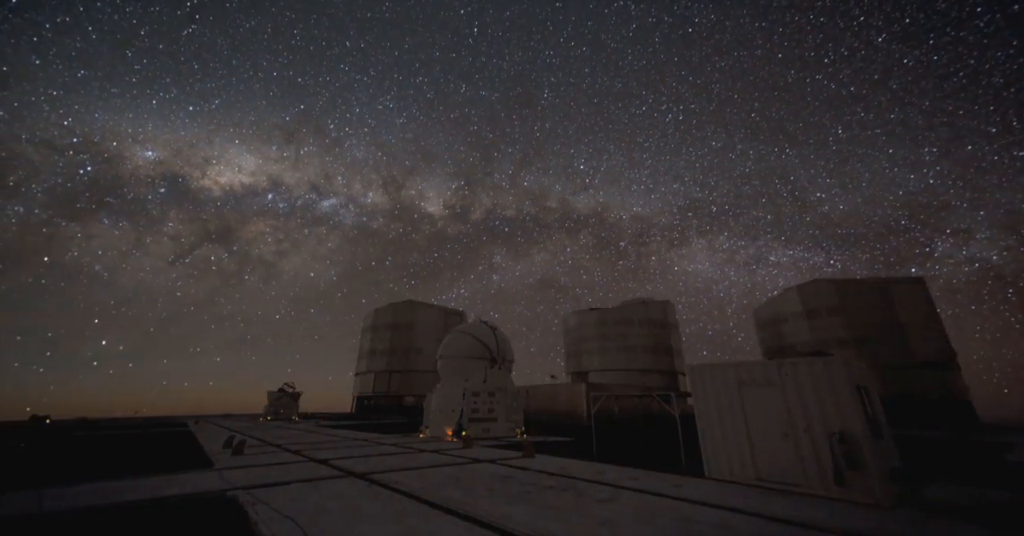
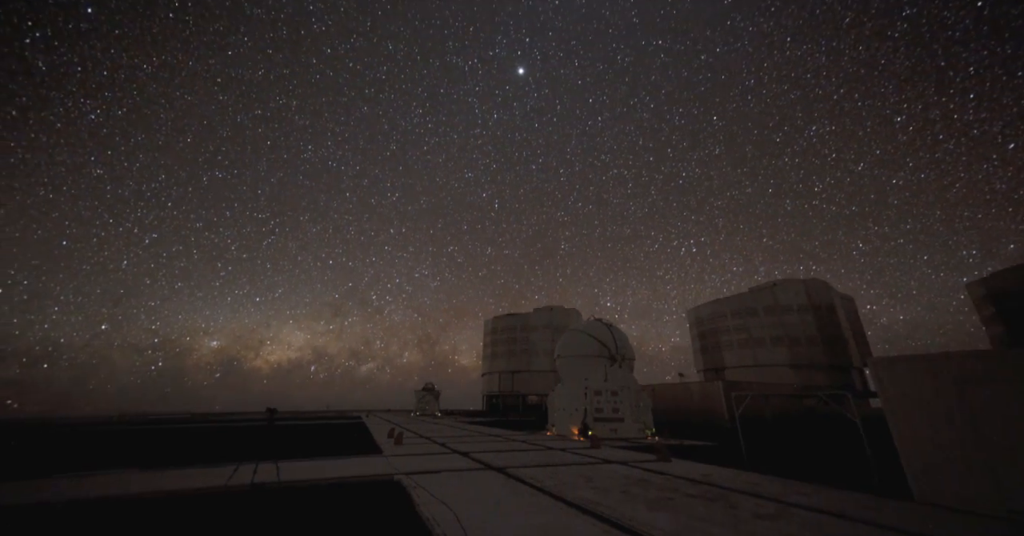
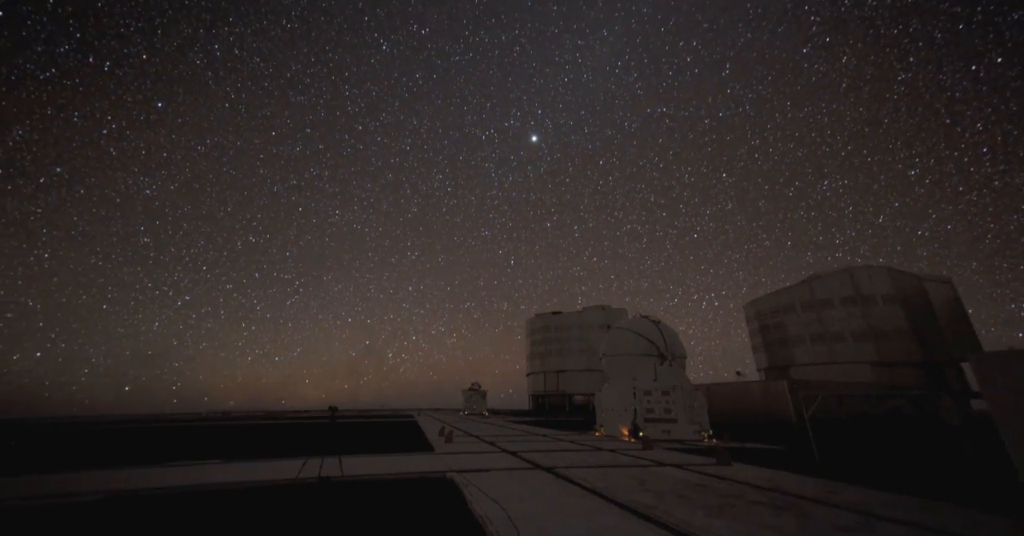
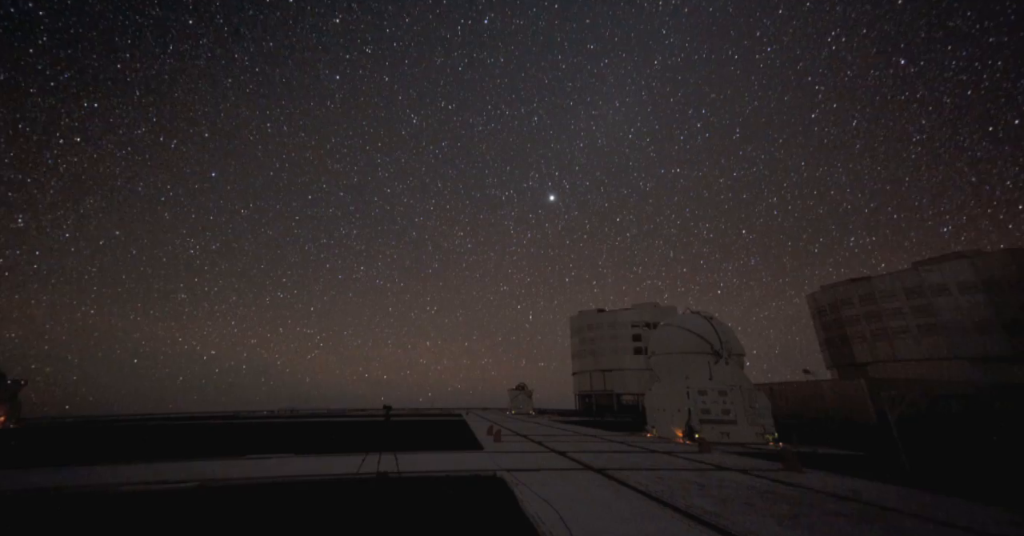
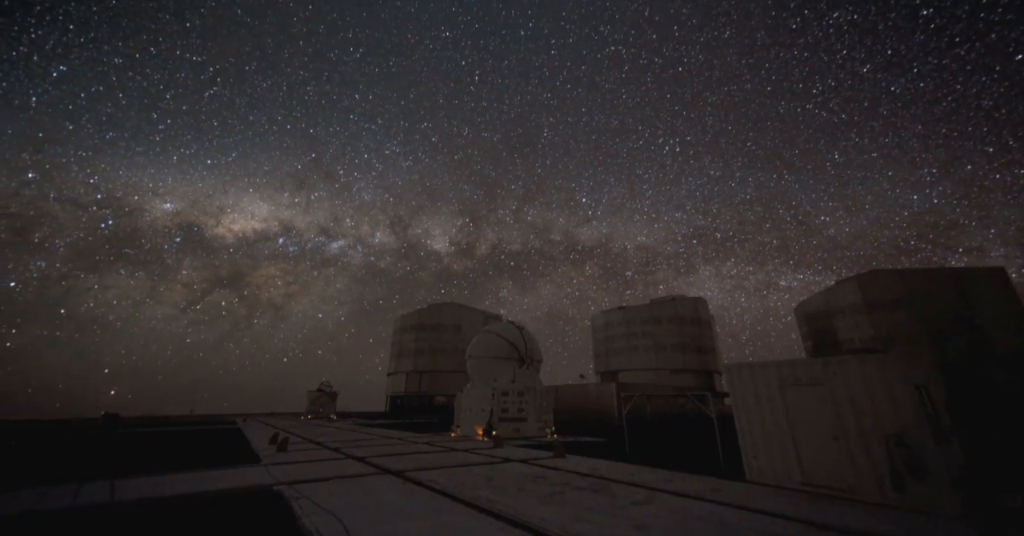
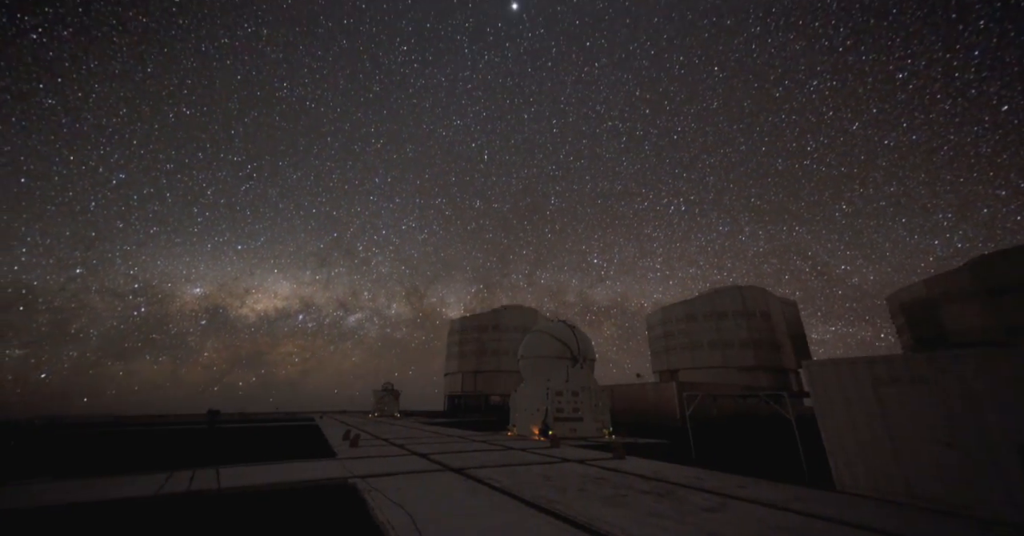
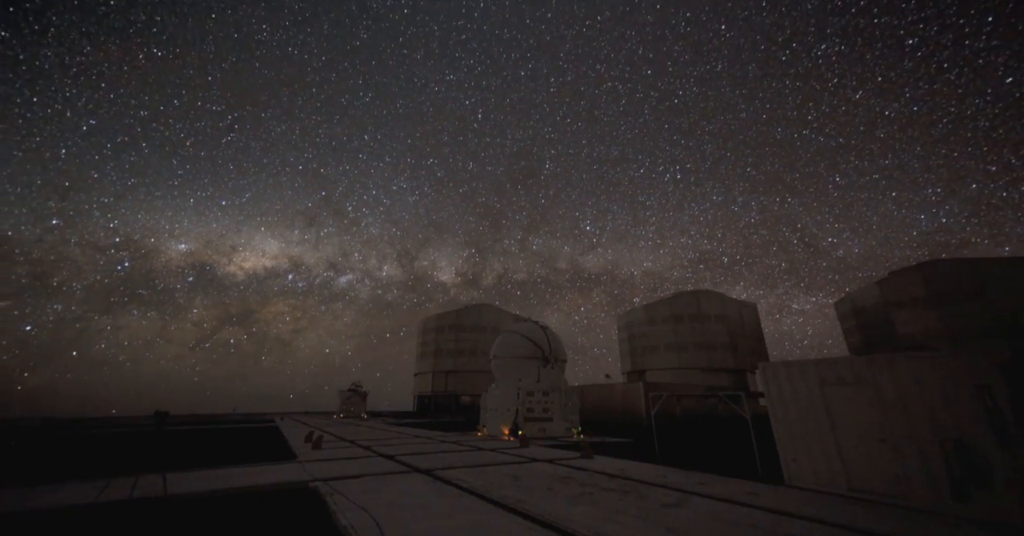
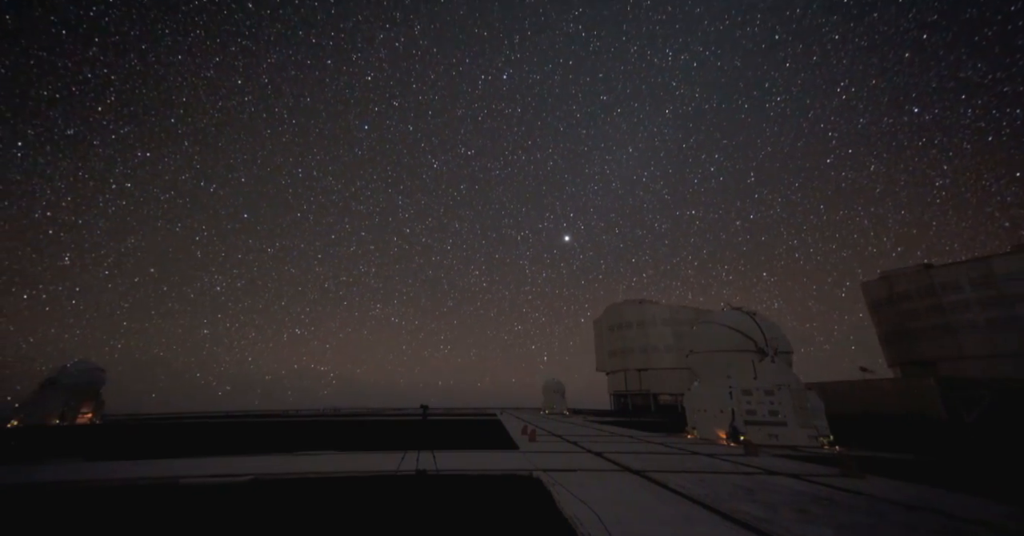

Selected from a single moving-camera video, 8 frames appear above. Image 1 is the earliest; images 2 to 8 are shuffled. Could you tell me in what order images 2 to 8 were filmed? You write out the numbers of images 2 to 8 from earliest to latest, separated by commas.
5, 7, 6, 2, 3, 4, 8
